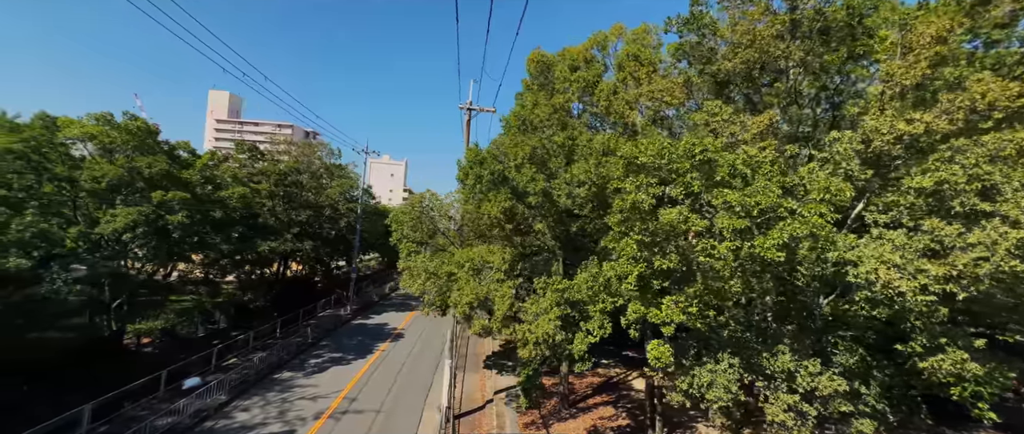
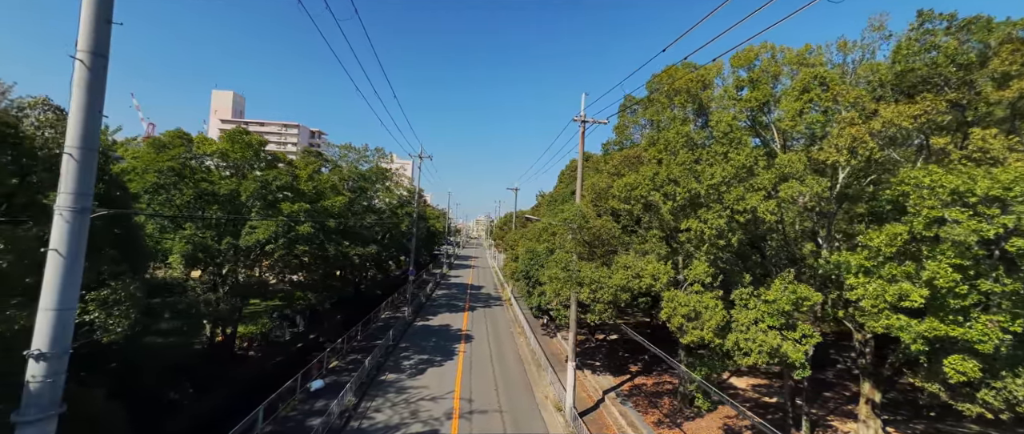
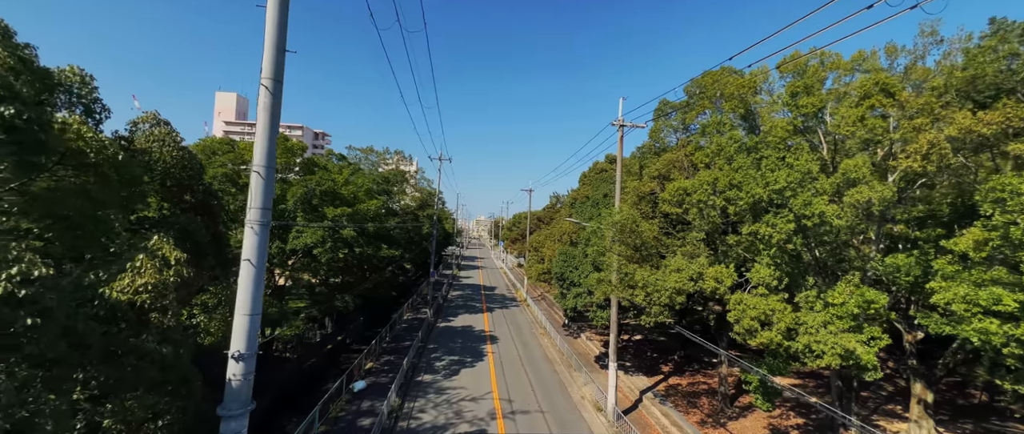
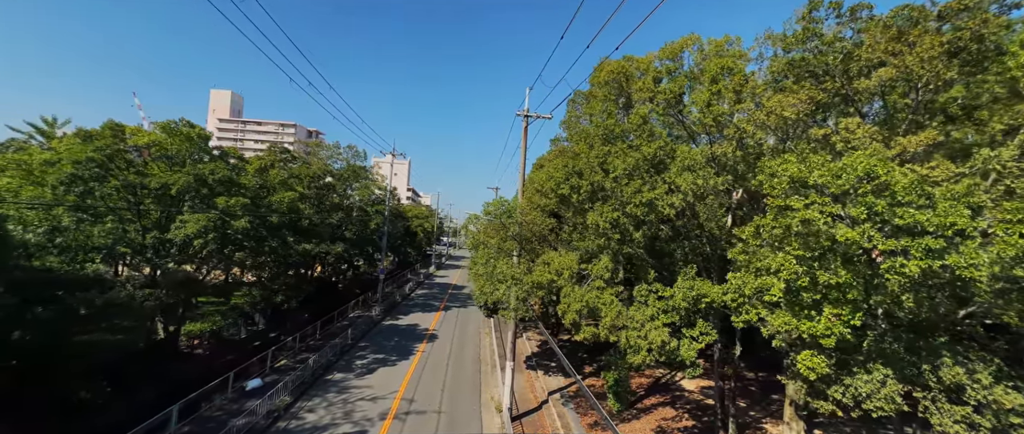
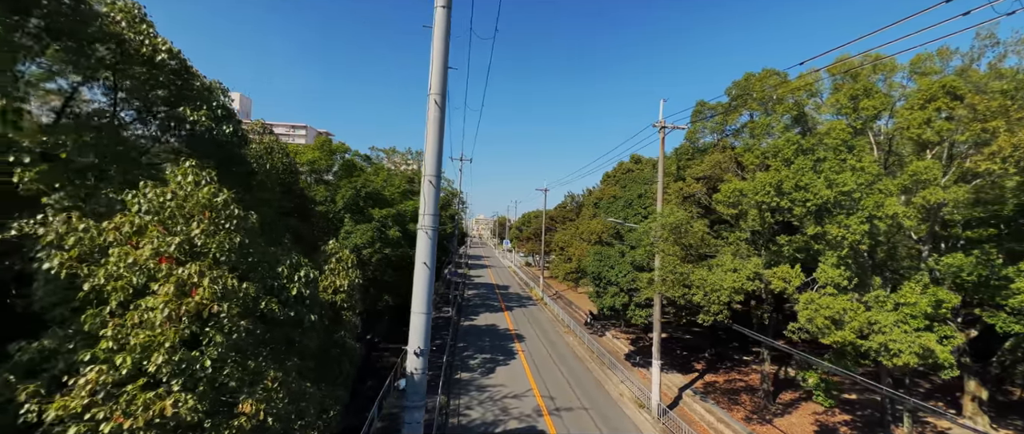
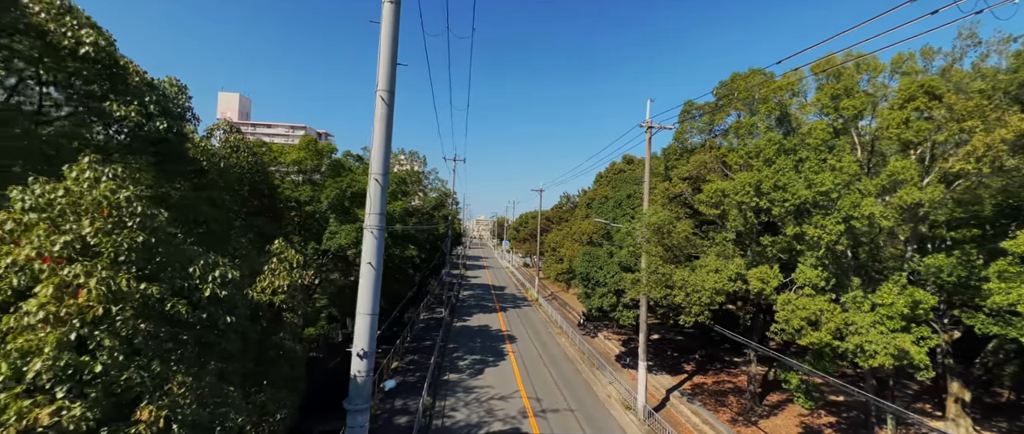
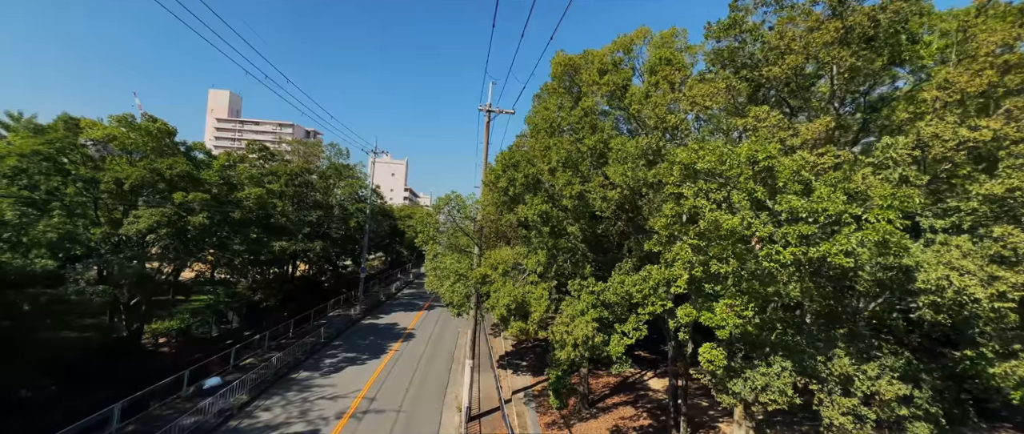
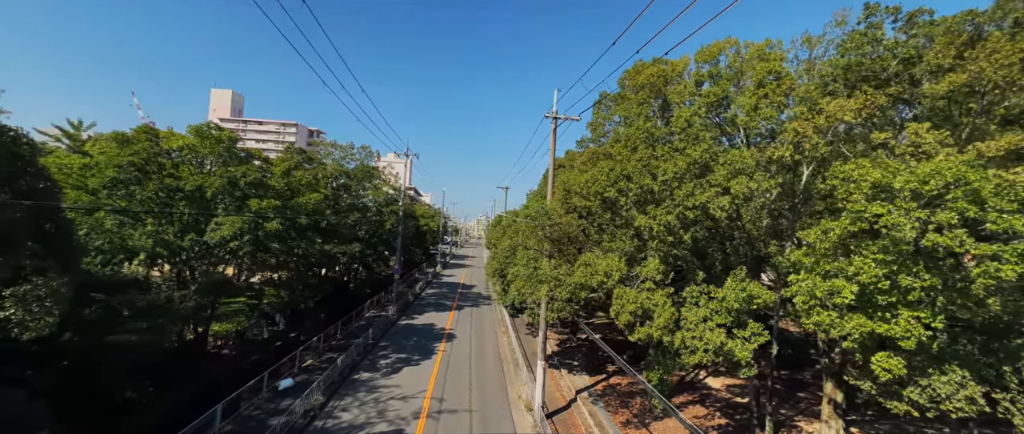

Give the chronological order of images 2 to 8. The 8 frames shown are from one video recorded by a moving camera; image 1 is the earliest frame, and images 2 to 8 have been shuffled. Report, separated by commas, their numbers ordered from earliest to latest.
7, 4, 8, 2, 3, 6, 5
